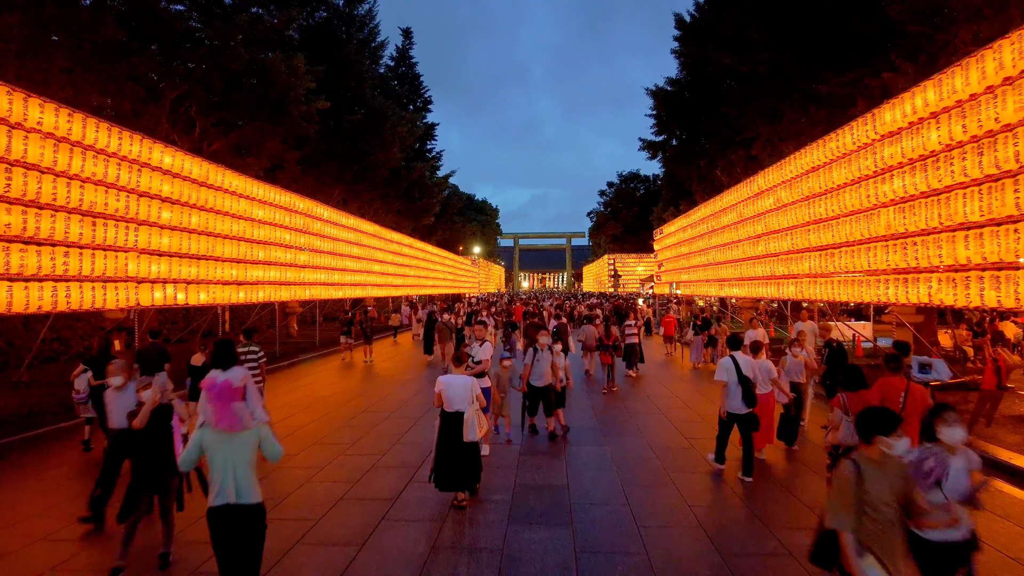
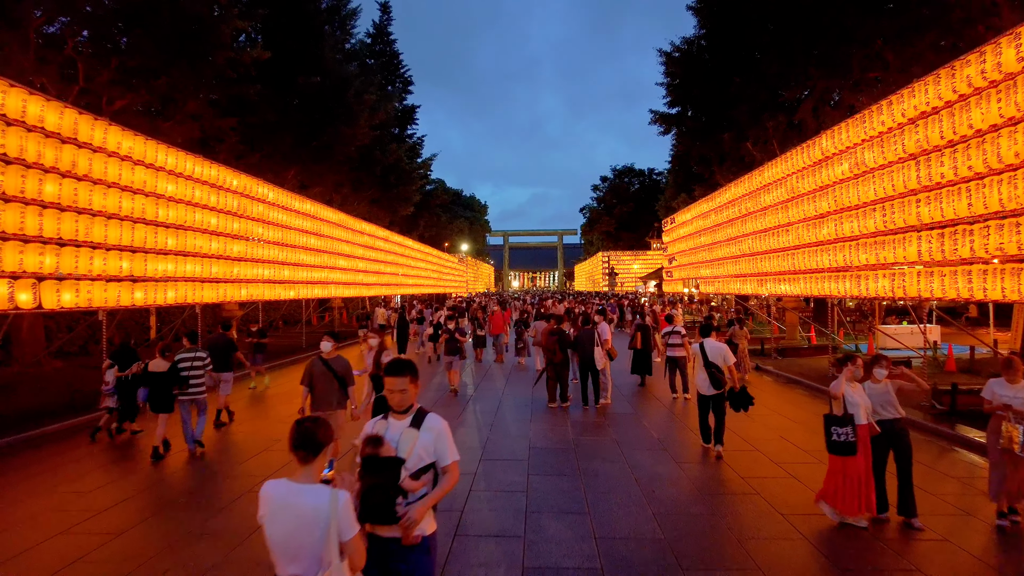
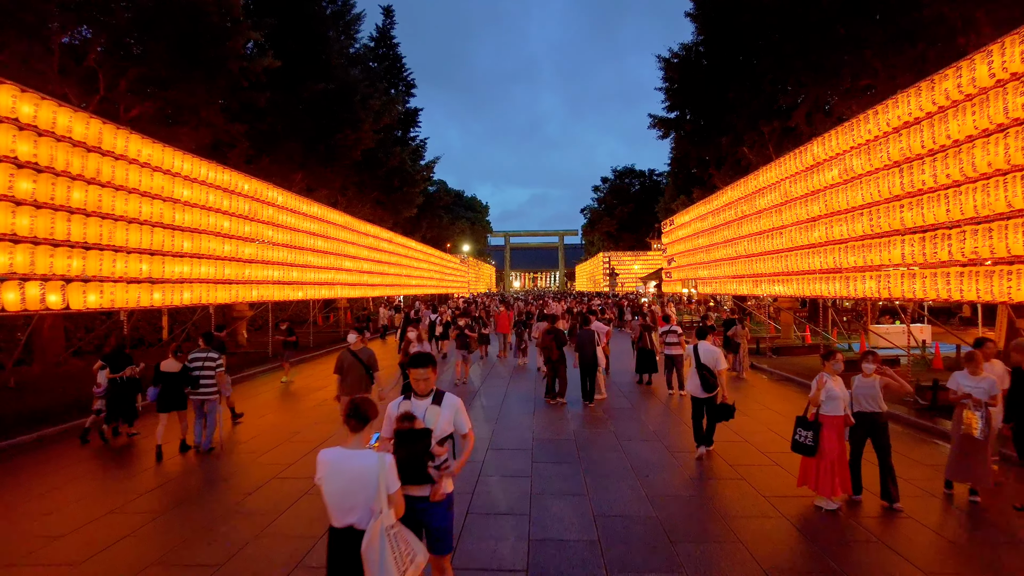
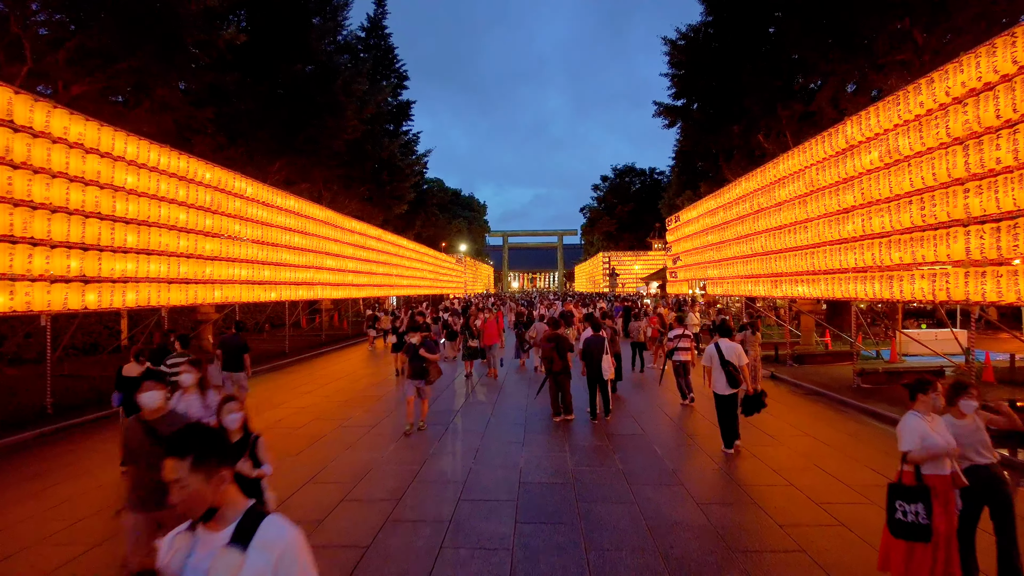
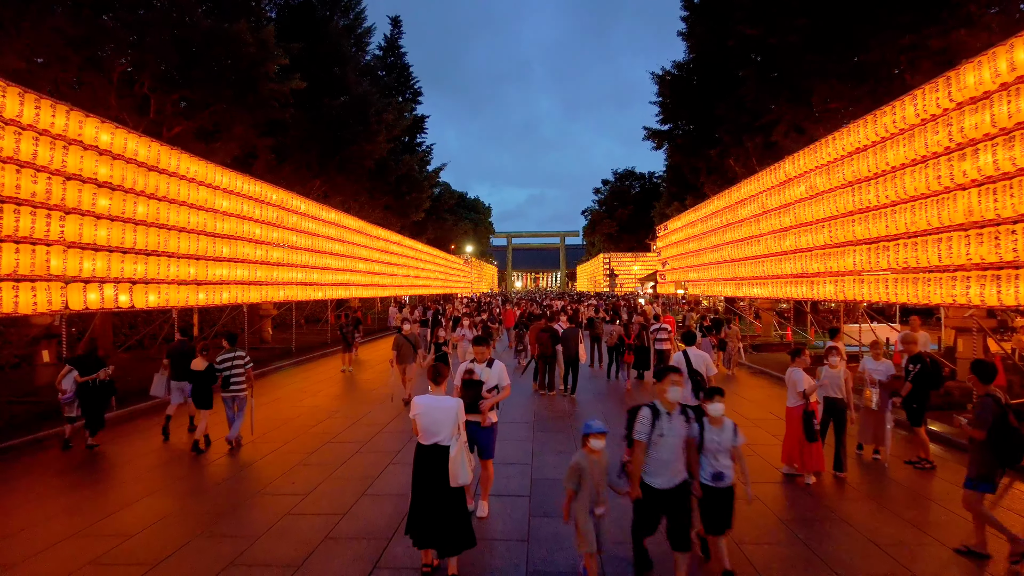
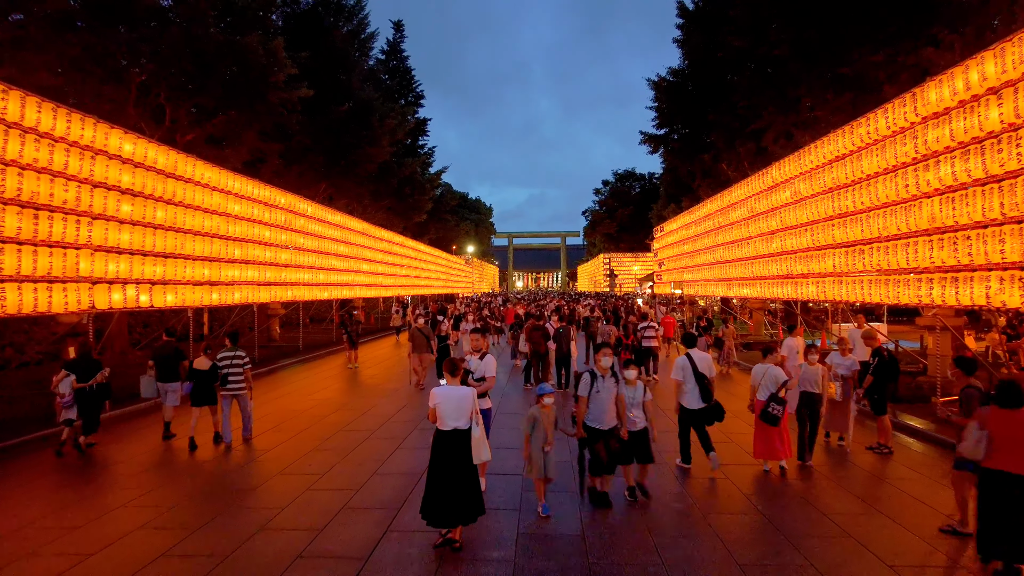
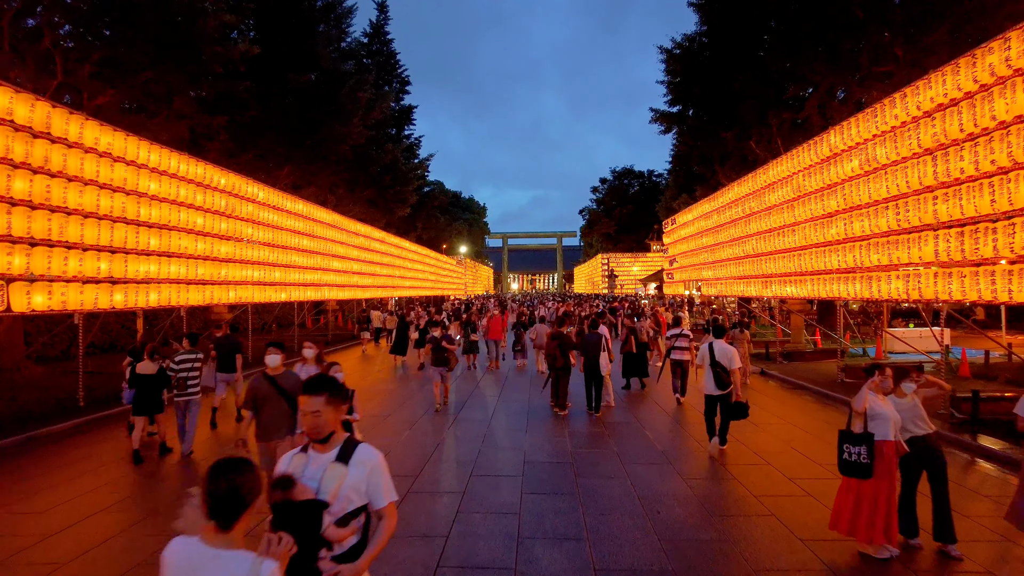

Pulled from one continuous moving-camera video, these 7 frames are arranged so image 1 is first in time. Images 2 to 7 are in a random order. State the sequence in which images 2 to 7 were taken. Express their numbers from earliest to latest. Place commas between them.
6, 5, 3, 2, 7, 4
